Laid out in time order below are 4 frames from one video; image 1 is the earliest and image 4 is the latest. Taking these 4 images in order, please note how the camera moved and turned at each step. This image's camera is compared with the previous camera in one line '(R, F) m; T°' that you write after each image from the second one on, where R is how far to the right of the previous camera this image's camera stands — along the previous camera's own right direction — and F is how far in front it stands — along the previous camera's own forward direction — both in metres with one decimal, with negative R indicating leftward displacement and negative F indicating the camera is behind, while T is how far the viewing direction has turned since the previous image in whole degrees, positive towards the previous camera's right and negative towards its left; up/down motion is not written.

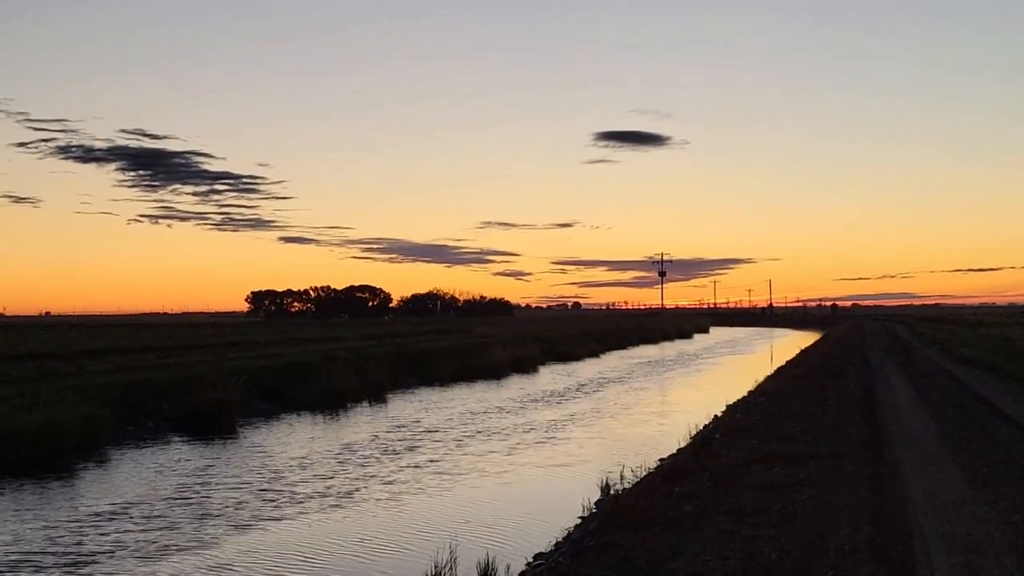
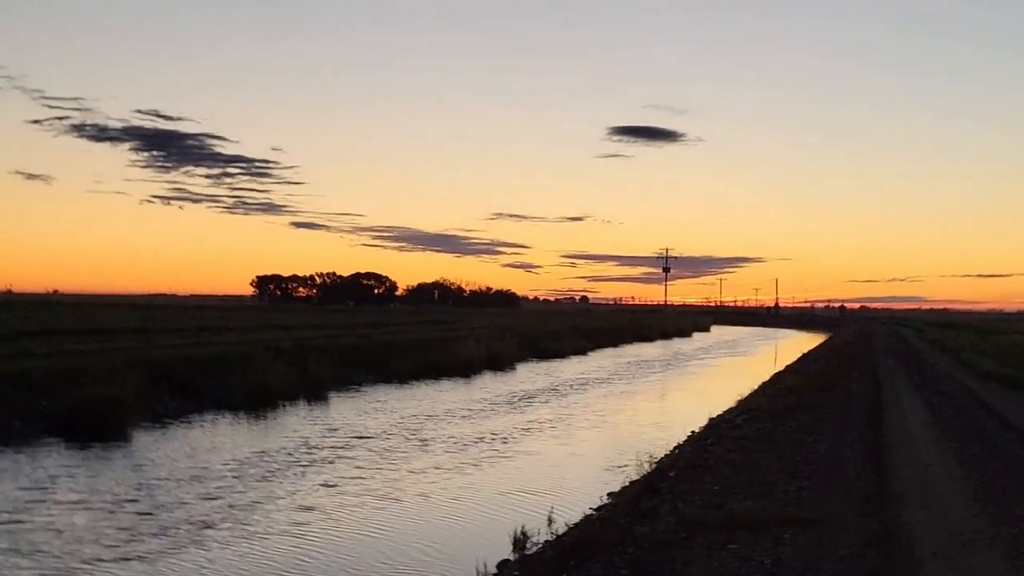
(+1.3, +4.1) m; 0°
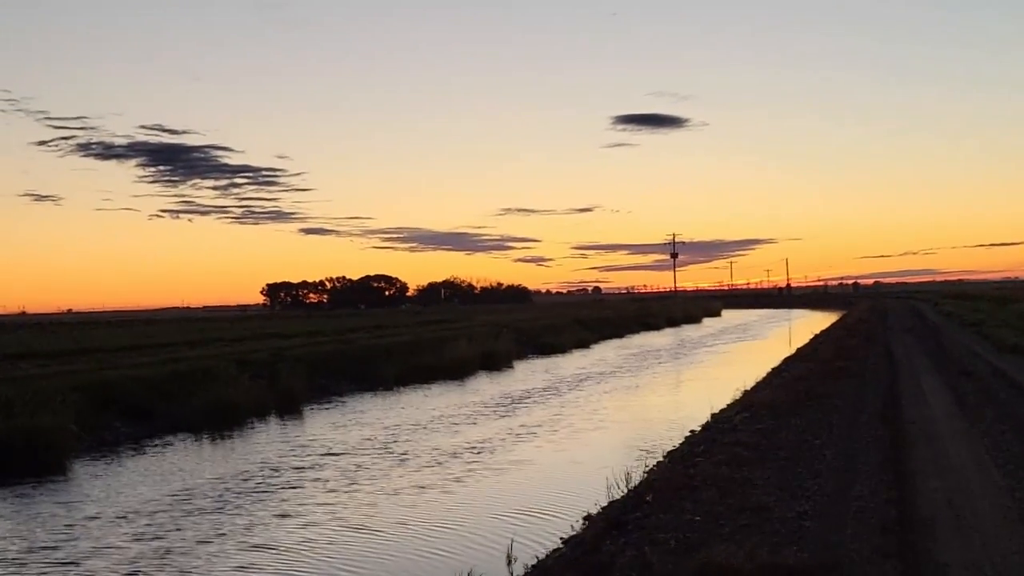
(+0.8, +2.2) m; -1°
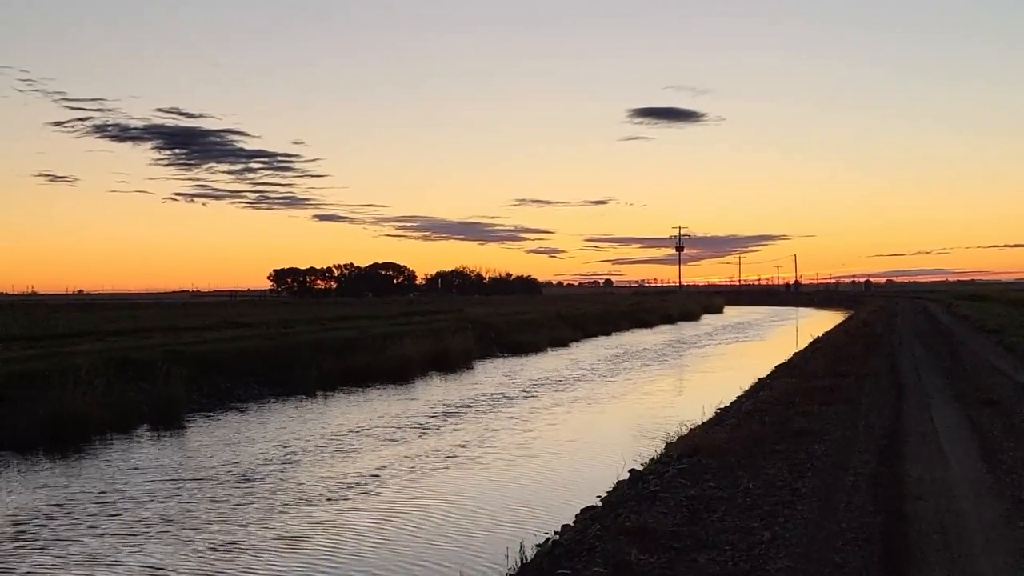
(+1.8, +4.9) m; -1°
